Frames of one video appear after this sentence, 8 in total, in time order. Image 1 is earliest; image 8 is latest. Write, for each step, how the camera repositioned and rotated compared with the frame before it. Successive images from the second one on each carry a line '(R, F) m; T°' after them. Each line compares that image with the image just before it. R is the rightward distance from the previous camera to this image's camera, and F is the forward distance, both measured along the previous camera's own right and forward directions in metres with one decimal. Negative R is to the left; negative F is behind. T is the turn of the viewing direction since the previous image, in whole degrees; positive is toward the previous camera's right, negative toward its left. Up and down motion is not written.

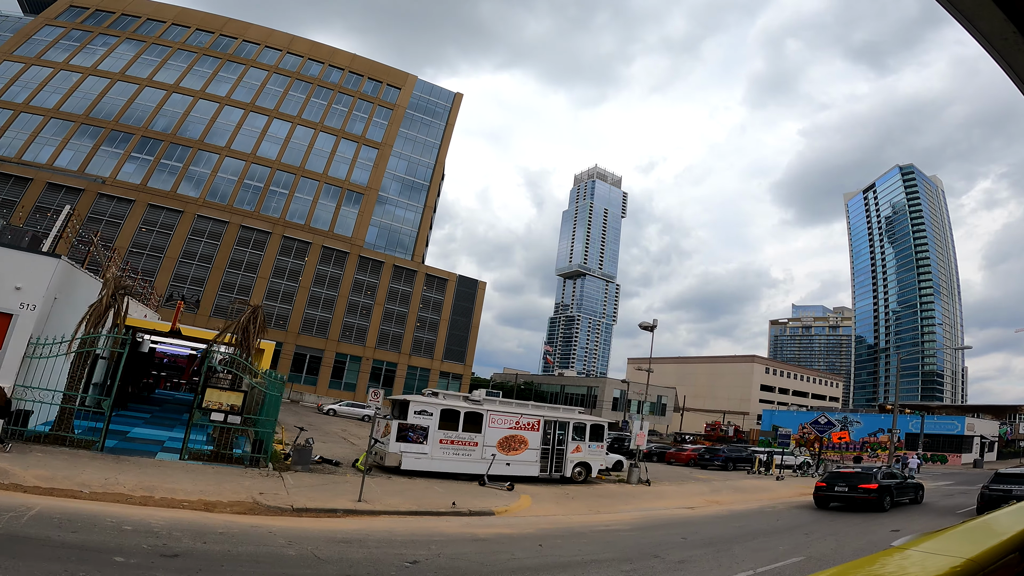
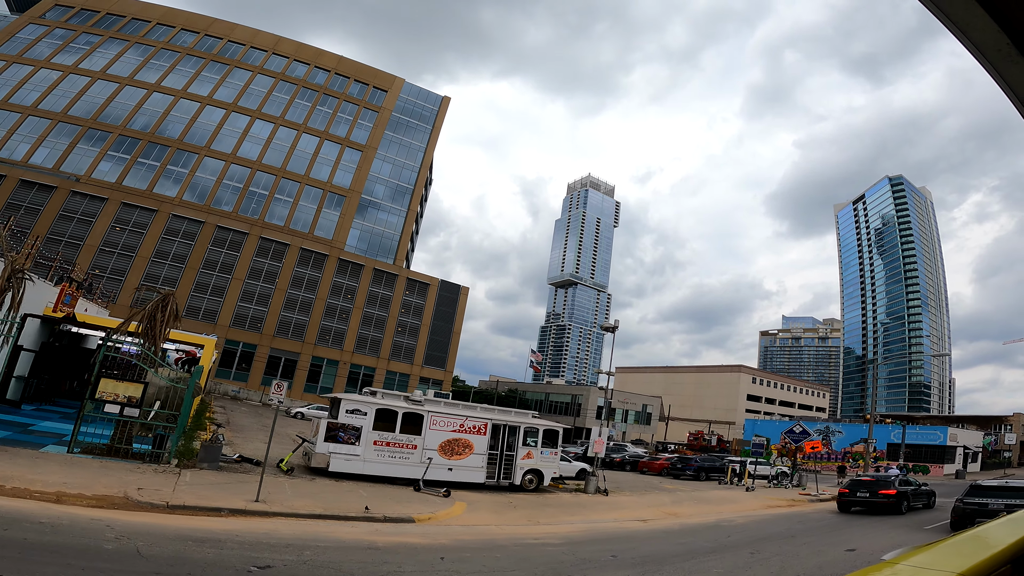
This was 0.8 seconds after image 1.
(+1.3, +0.8) m; +1°
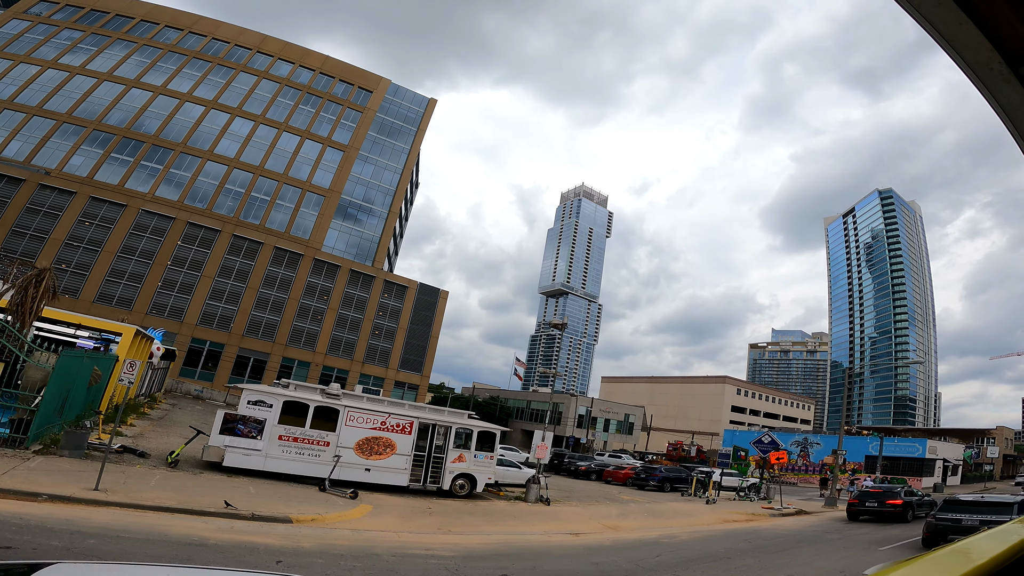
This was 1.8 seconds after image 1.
(+1.6, +1.0) m; +1°
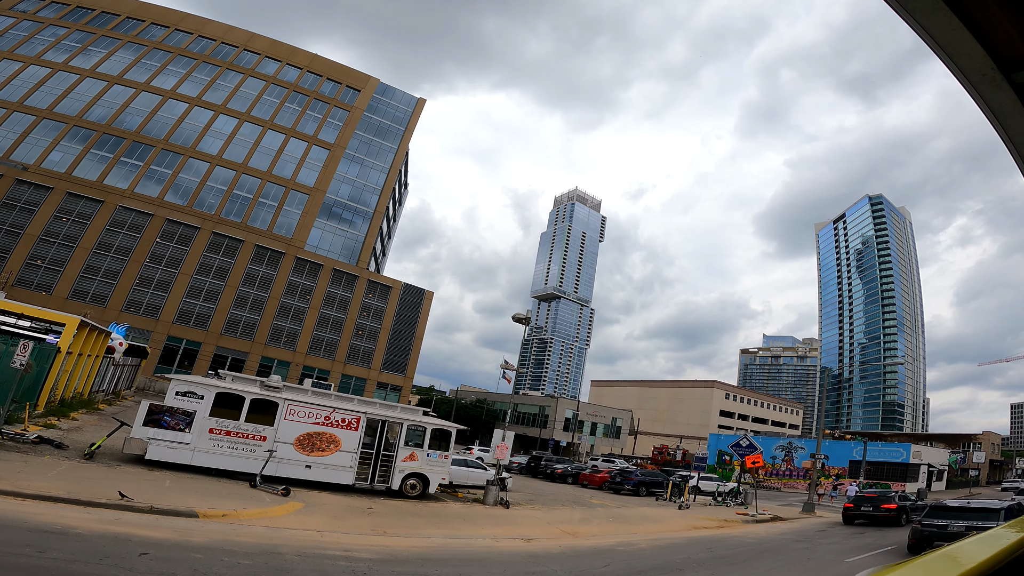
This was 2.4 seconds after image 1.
(+1.0, +0.7) m; +1°
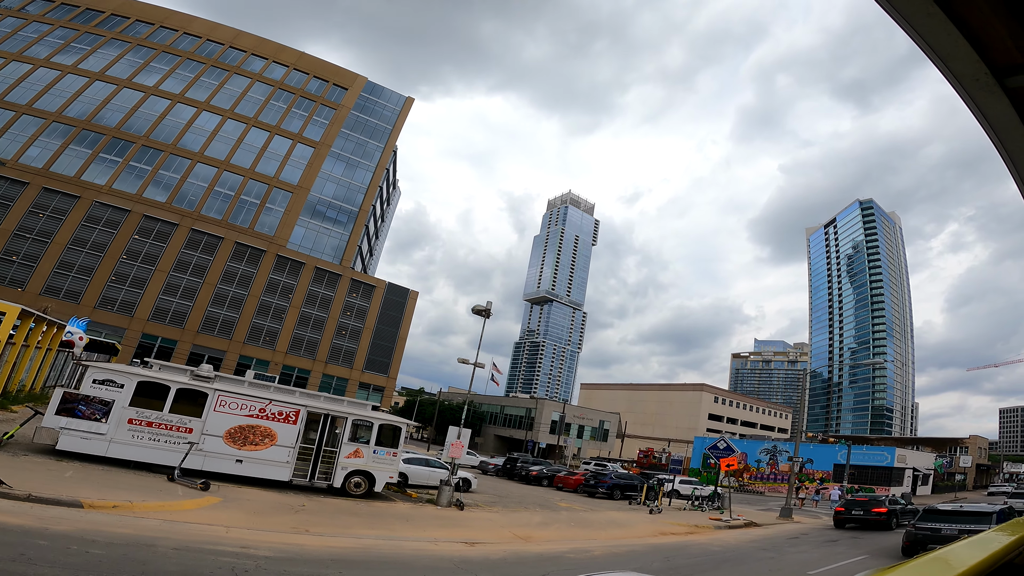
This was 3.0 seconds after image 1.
(+1.0, +0.7) m; +1°
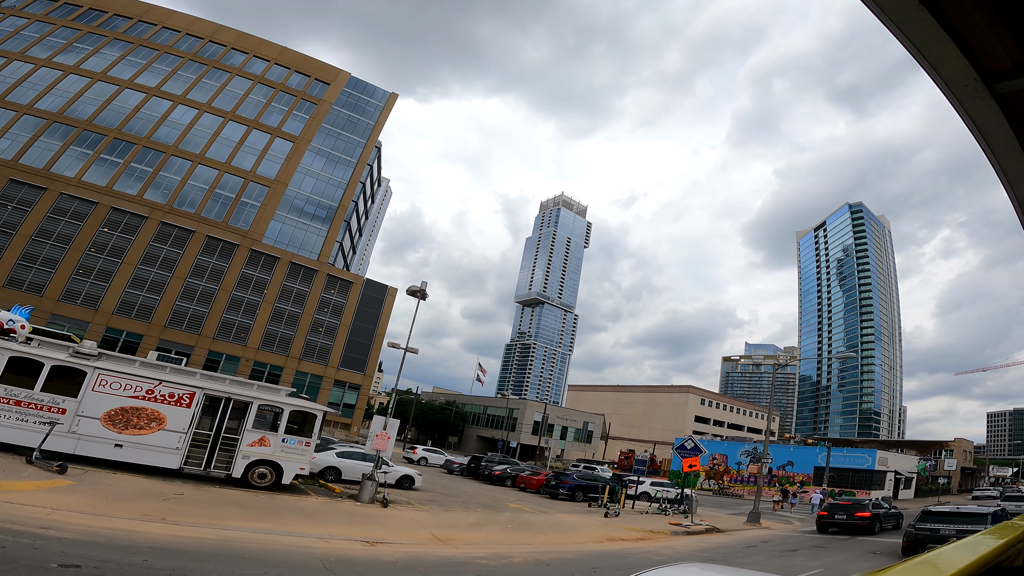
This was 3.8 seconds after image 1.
(+1.4, +1.1) m; +1°
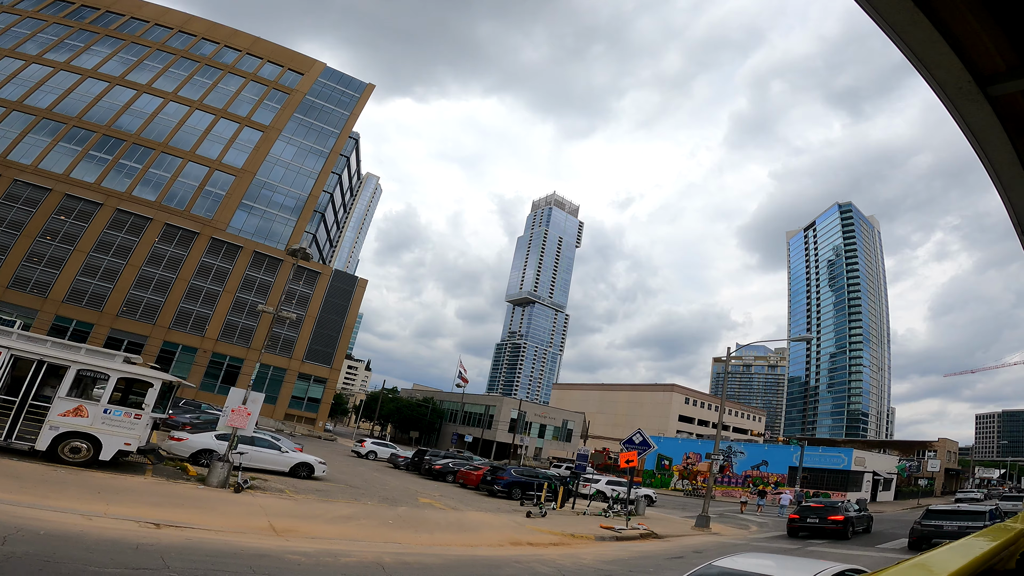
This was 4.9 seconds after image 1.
(+2.2, +1.8) m; 0°
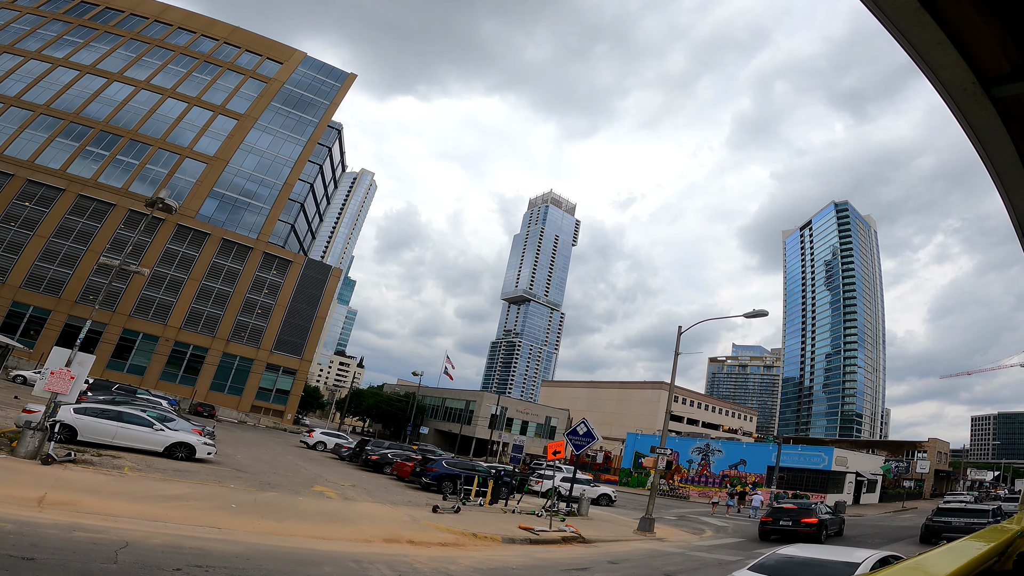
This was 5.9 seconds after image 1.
(+2.1, +1.7) m; 0°
